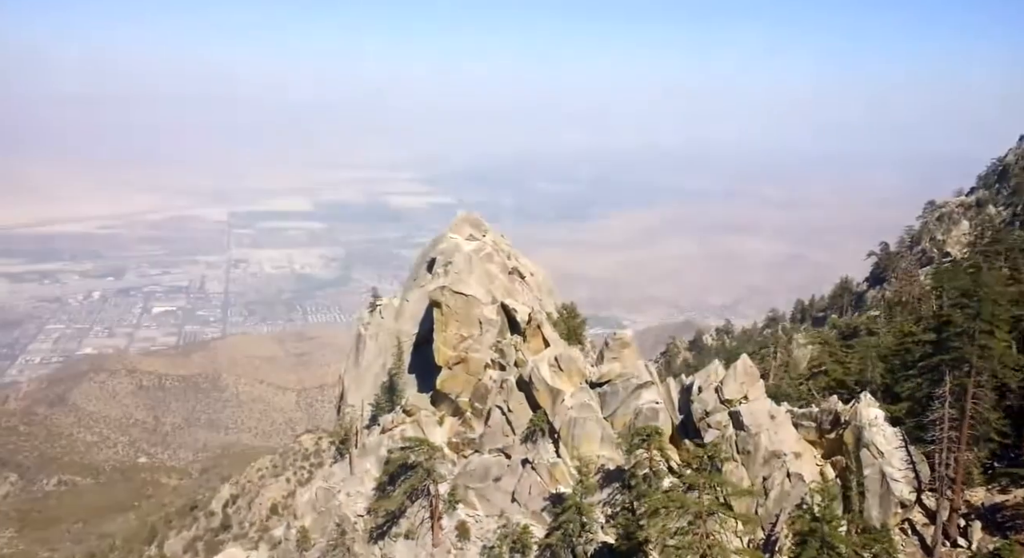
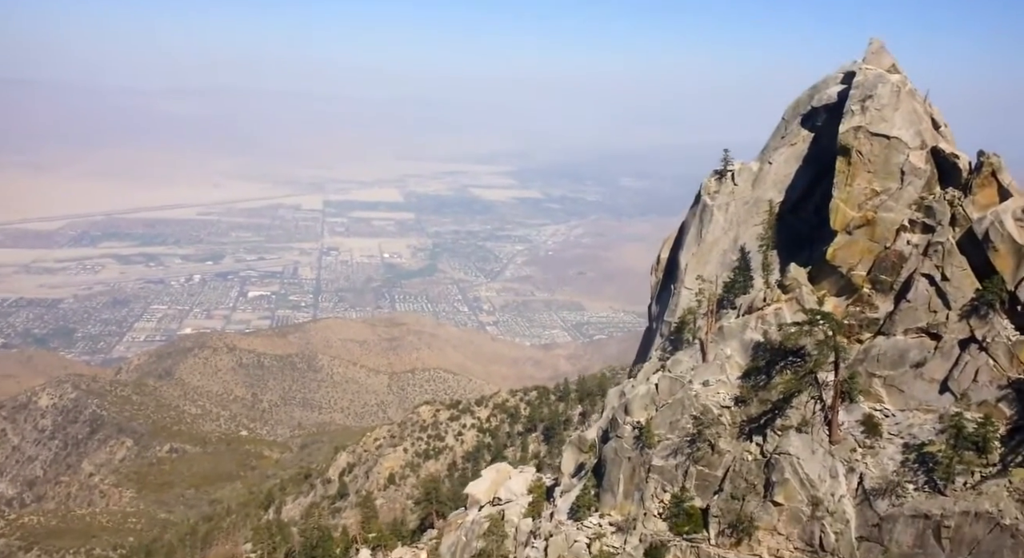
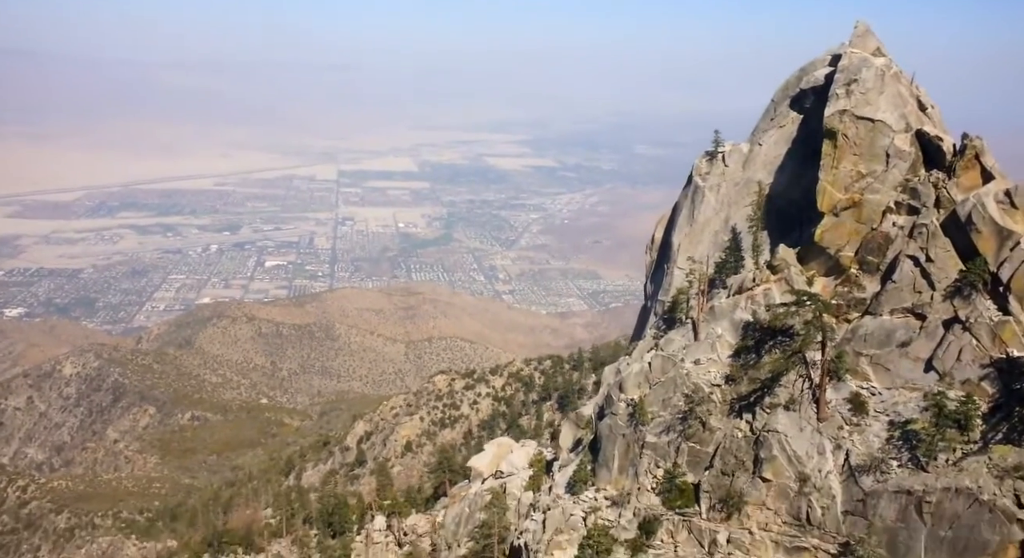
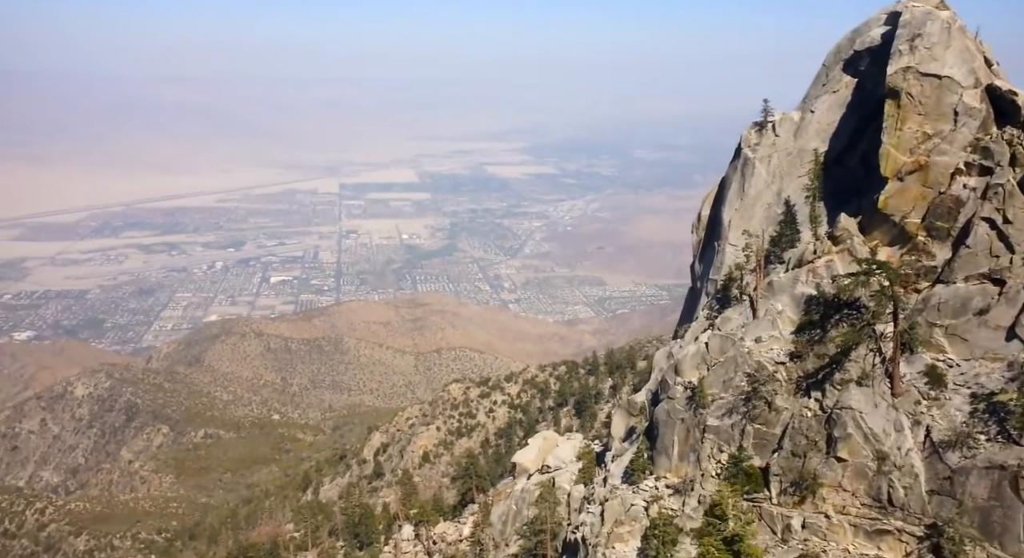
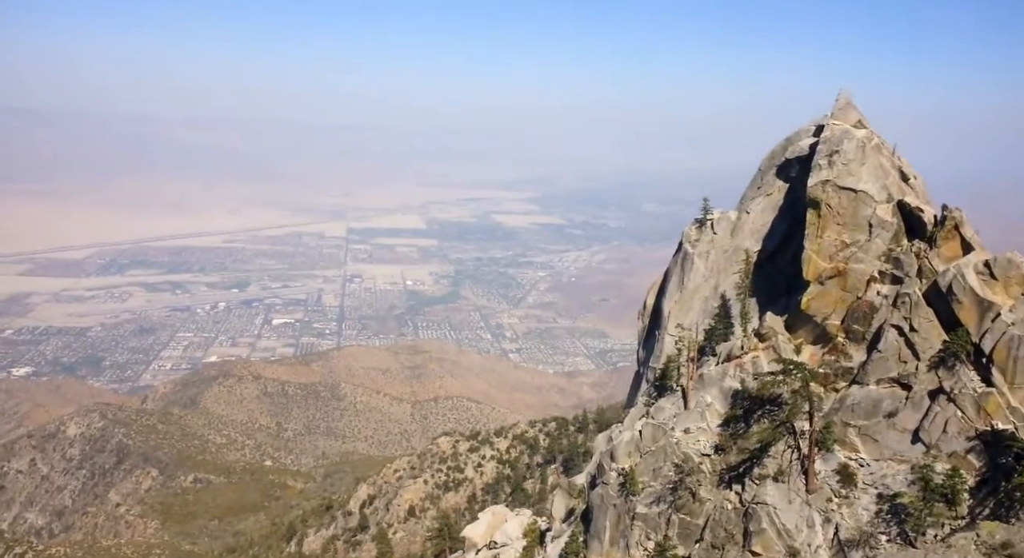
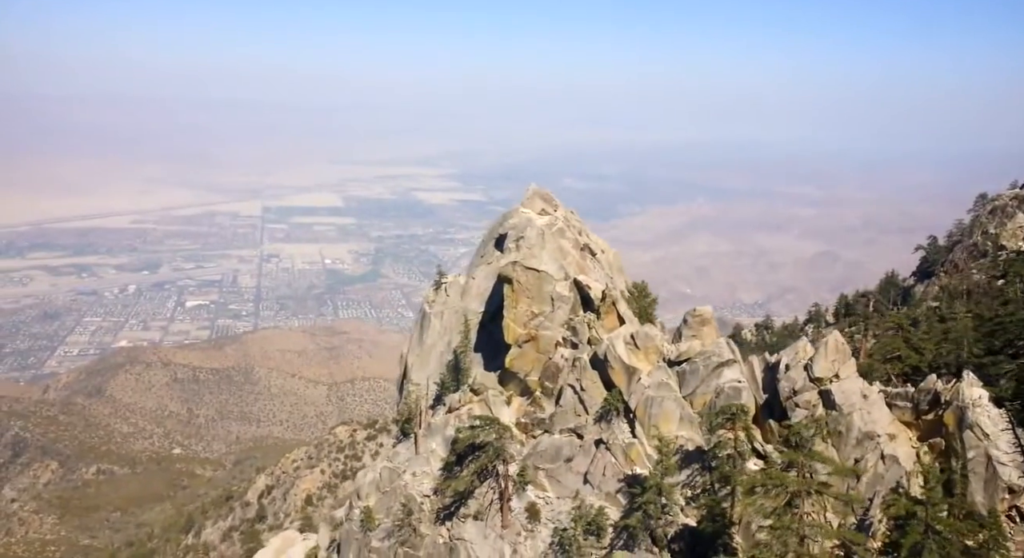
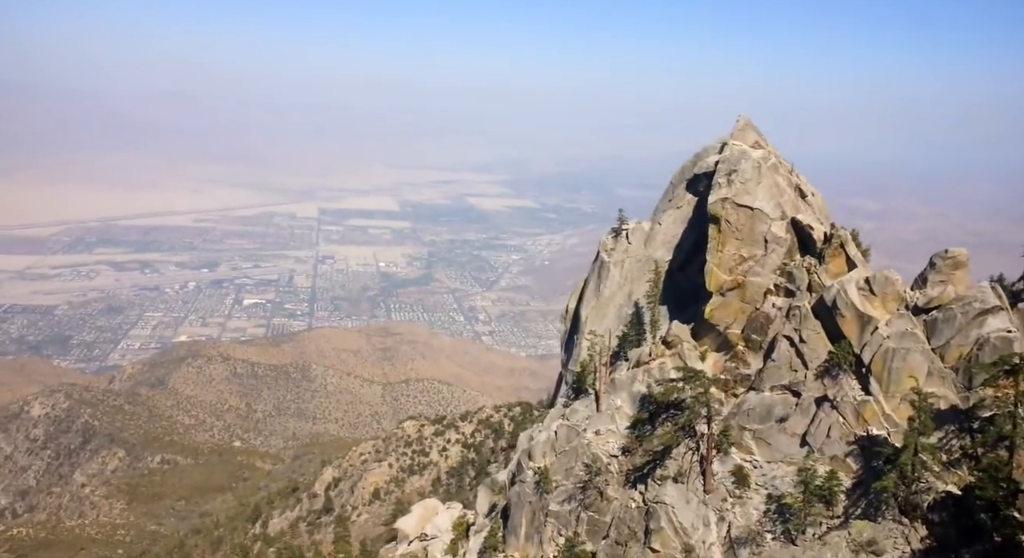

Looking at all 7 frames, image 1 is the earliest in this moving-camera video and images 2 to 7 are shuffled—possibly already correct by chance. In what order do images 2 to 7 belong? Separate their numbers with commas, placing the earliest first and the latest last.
6, 7, 5, 3, 2, 4
